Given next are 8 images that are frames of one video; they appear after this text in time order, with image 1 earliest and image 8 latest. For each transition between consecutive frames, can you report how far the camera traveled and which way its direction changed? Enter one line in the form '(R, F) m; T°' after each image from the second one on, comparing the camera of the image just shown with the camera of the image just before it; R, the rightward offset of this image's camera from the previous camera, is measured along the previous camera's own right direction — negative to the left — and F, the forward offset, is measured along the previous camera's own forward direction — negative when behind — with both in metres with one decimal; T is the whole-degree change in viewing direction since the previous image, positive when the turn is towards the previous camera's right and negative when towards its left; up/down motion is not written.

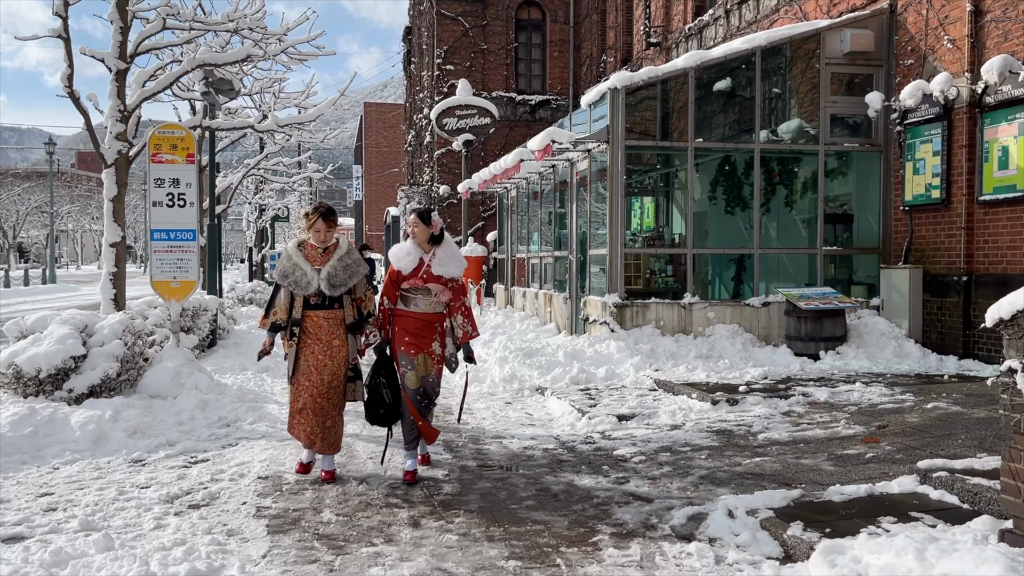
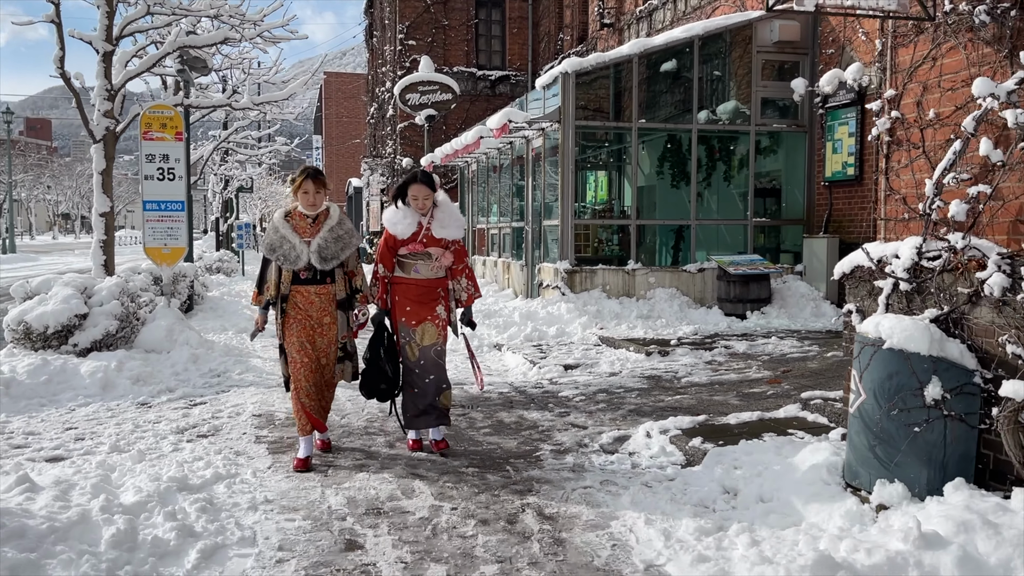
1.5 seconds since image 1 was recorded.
(0.0, -0.9) m; +3°
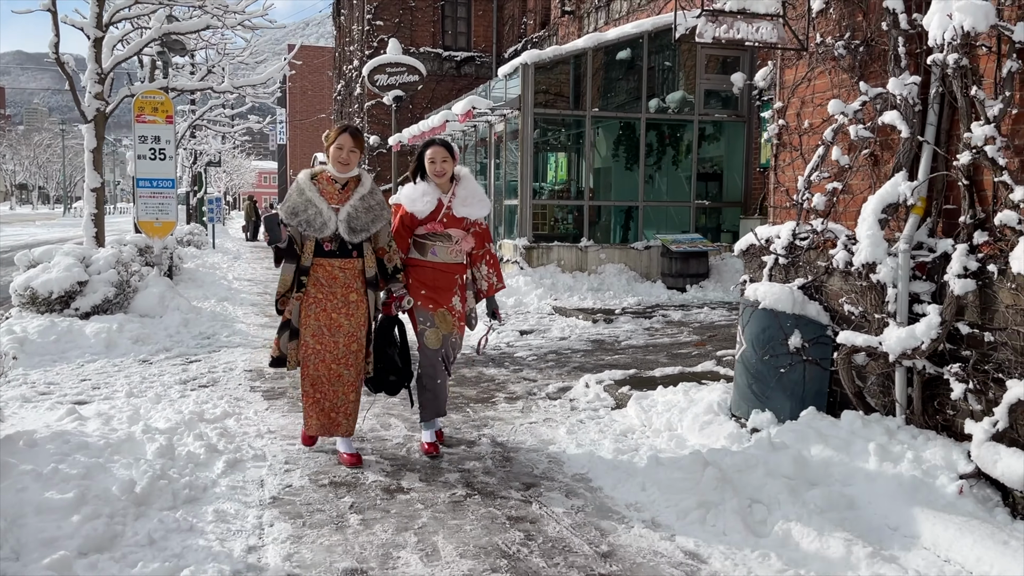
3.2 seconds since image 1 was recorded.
(0.0, -0.9) m; +2°
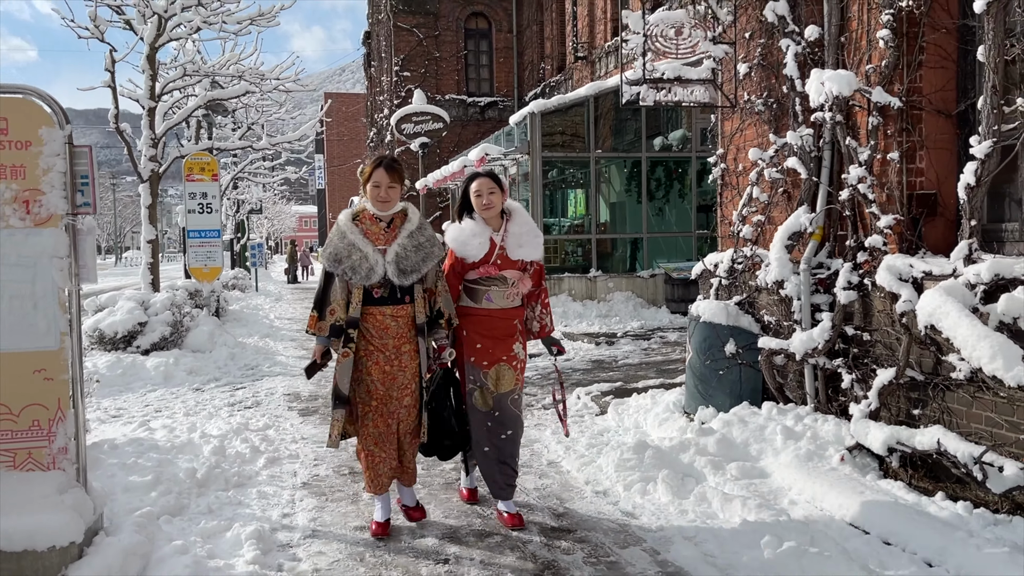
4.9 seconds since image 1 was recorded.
(+0.3, -0.9) m; -3°
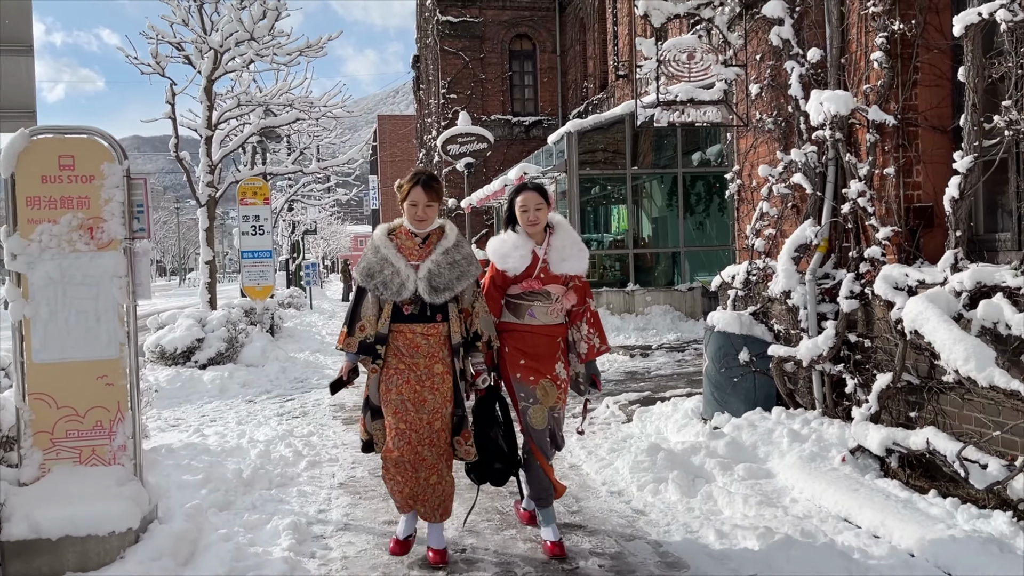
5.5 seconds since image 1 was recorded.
(+0.2, -0.3) m; -4°
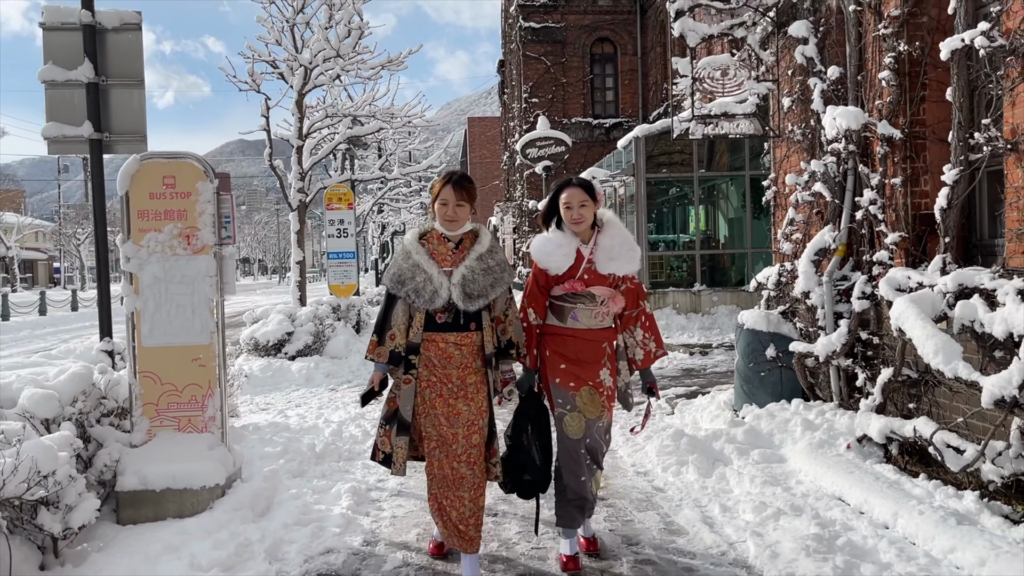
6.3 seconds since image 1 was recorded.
(+0.3, -0.5) m; -6°
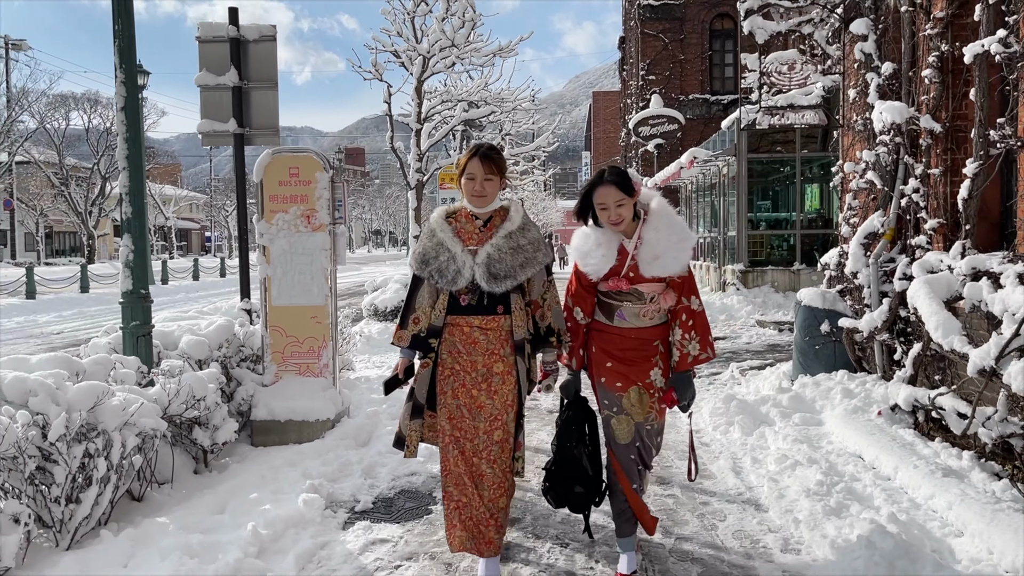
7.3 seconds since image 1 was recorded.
(+0.4, -0.7) m; -8°
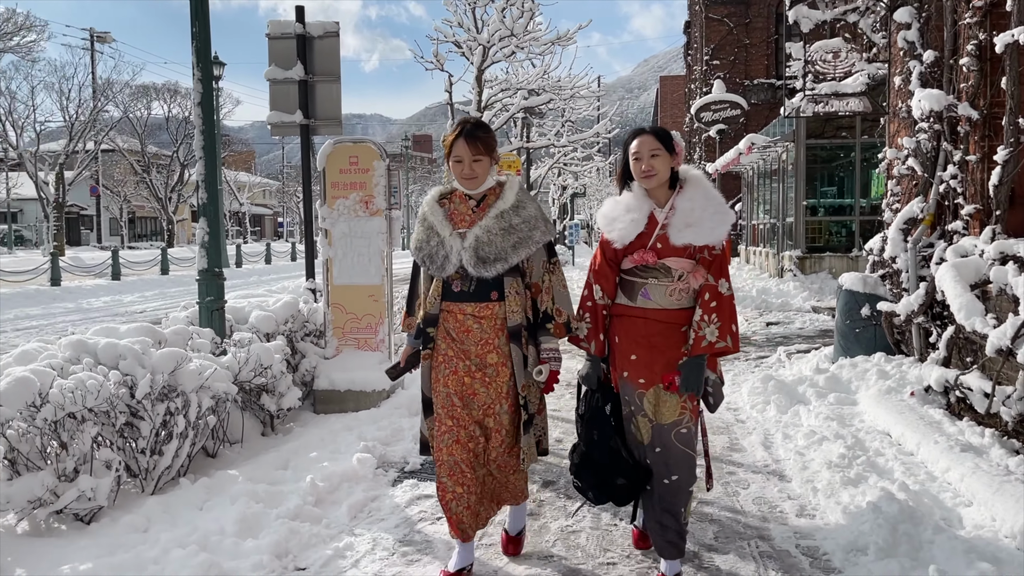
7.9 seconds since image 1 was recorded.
(+0.1, -0.3) m; -4°
